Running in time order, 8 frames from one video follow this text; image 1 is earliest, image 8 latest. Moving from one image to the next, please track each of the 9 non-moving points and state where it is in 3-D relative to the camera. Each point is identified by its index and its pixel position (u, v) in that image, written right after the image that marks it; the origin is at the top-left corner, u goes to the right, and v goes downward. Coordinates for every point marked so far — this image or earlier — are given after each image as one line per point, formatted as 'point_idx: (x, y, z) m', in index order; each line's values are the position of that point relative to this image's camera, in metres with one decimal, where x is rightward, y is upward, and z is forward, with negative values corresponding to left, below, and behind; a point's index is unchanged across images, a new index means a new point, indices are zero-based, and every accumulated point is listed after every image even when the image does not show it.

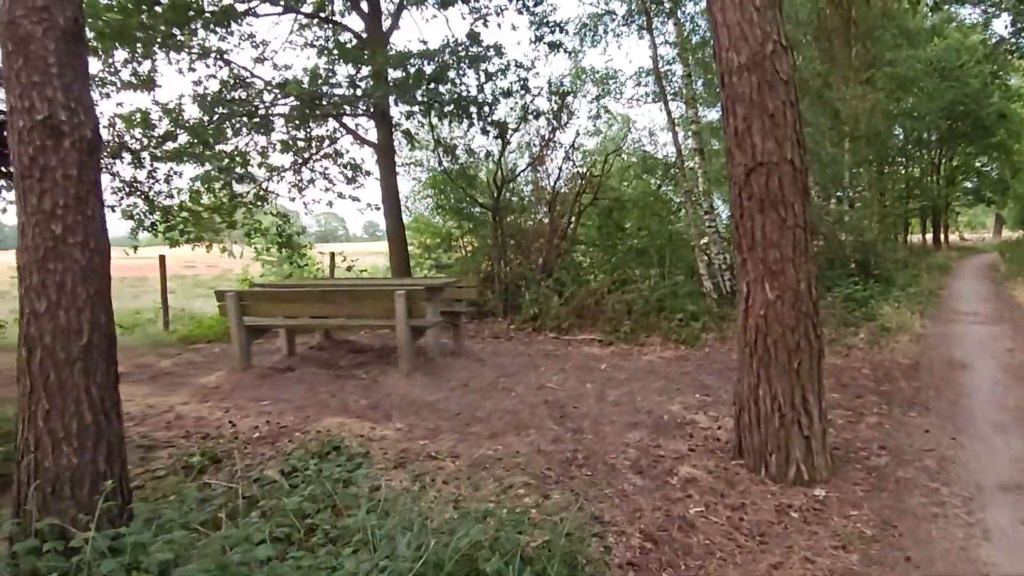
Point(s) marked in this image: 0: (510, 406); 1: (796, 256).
0: (0.0, -0.8, +4.9) m
1: (+1.4, +0.2, +3.6) m
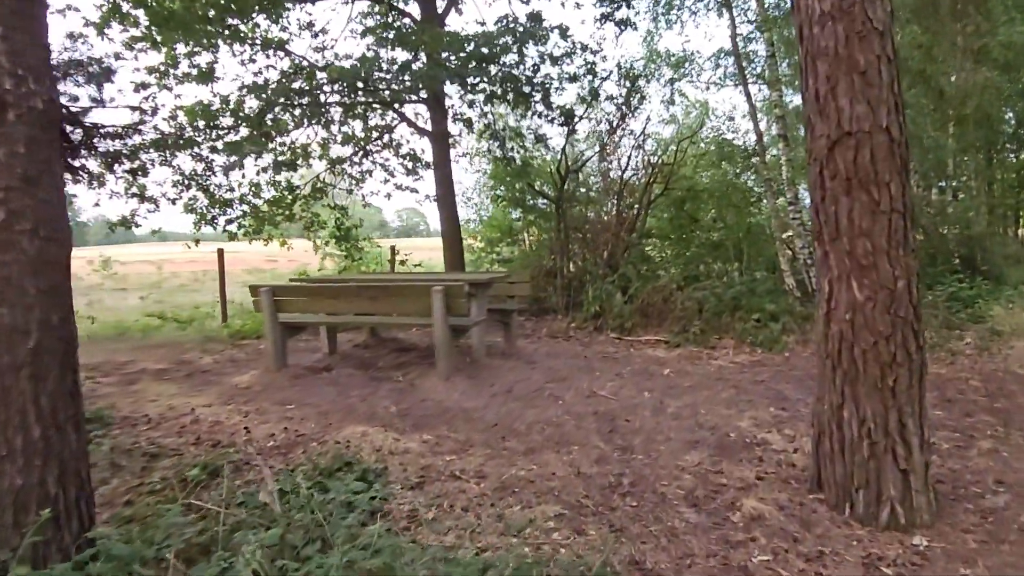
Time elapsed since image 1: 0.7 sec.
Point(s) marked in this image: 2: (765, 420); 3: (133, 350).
0: (+0.2, -0.8, +4.4) m
1: (+1.5, +0.2, +2.9) m
2: (+1.5, -0.8, +4.4) m
3: (-3.6, -0.6, +6.9) m
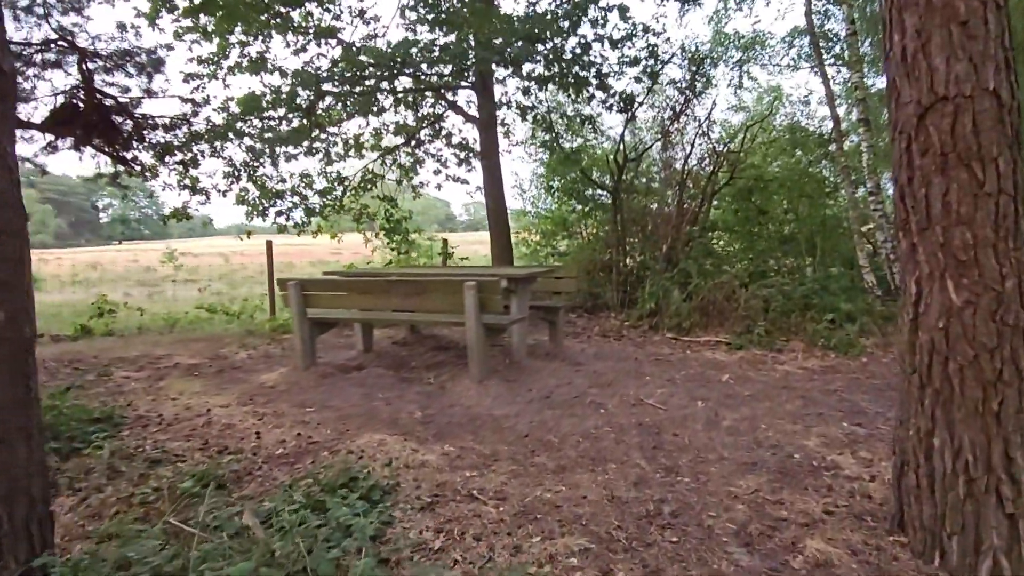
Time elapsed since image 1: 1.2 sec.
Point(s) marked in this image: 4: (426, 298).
0: (+0.4, -0.8, +4.0) m
1: (+1.6, +0.2, +2.3) m
2: (+1.7, -0.8, +3.8) m
3: (-3.1, -0.5, +6.8) m
4: (-0.6, -0.1, +4.8) m
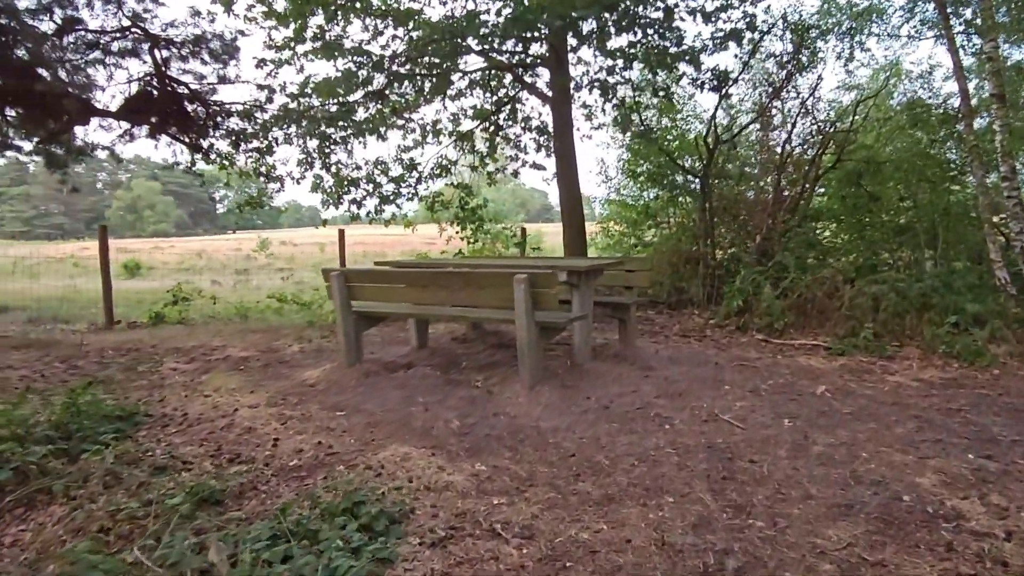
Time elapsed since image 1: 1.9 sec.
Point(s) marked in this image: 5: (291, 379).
0: (+0.6, -0.7, +3.4) m
1: (+1.6, +0.1, +1.6) m
2: (+1.9, -0.8, +3.1) m
3: (-2.5, -0.4, +6.6) m
4: (-0.2, 0.0, +4.4) m
5: (-1.5, -0.6, +4.8) m
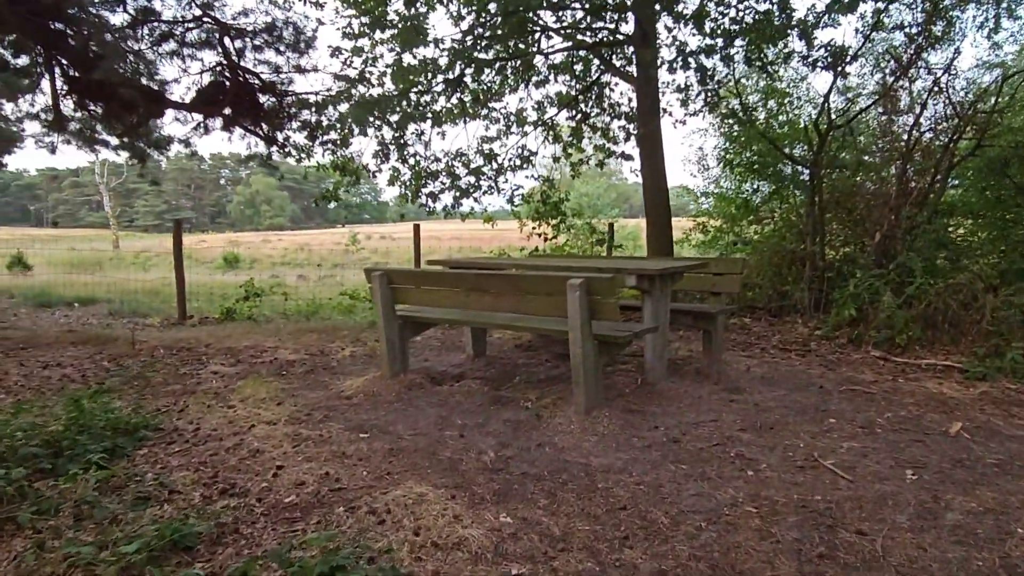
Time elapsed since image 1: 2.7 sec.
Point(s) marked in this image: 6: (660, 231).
0: (+0.8, -0.8, +2.6) m
1: (+1.5, +0.1, +0.8) m
2: (+1.9, -0.9, +2.2) m
3: (-1.9, -0.4, +6.3) m
4: (+0.1, 0.0, +3.7) m
5: (-1.1, -0.6, +4.4) m
6: (+1.4, +0.5, +6.7) m
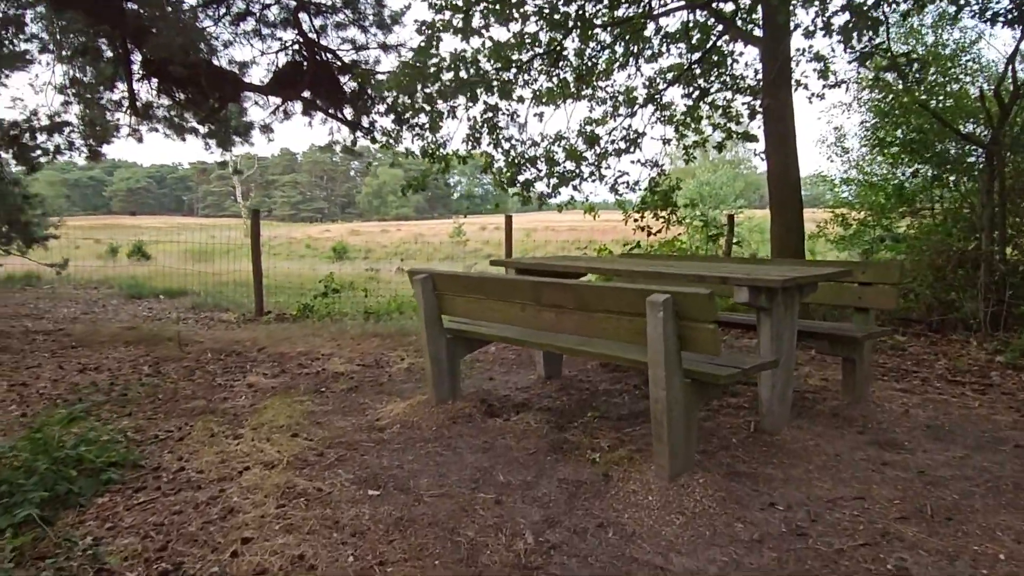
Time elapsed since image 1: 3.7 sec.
0: (+0.8, -0.9, +1.6) m
1: (+1.2, 0.0, -0.3) m
2: (+1.9, -1.0, +1.0) m
3: (-1.2, -0.4, +5.7) m
4: (+0.3, -0.1, +2.8) m
5: (-0.7, -0.6, +3.7) m
6: (+2.1, +0.5, +5.5) m
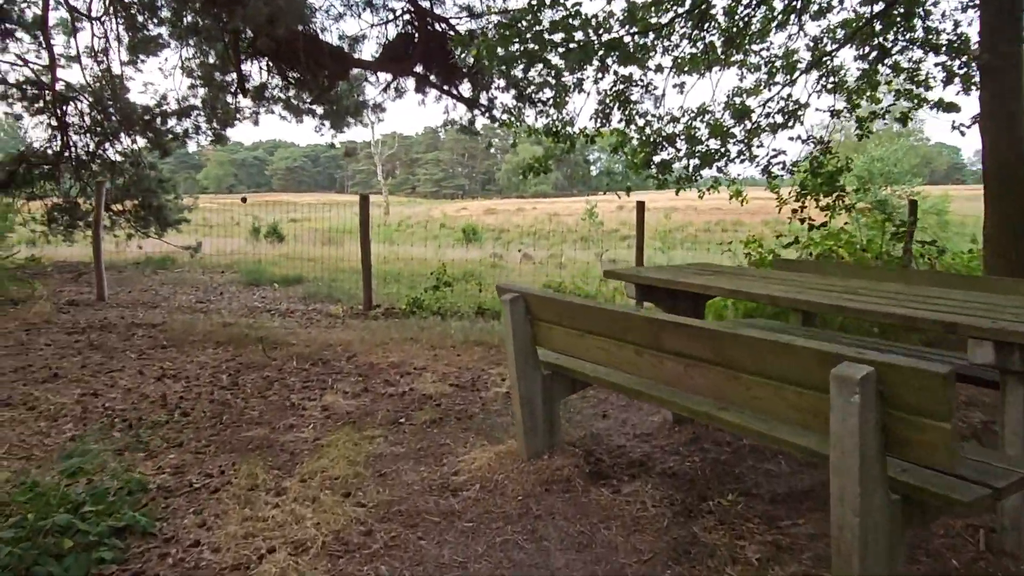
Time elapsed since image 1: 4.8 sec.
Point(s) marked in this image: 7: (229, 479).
0: (+0.9, -1.0, +0.7) m
1: (+0.9, -0.3, -1.4) m
2: (+1.8, -1.2, -0.2) m
3: (-0.4, -0.4, +5.0) m
4: (+0.6, -0.2, +1.9) m
5: (-0.3, -0.7, +2.9) m
6: (+2.8, +0.4, +4.2) m
7: (-1.1, -0.7, +2.8) m
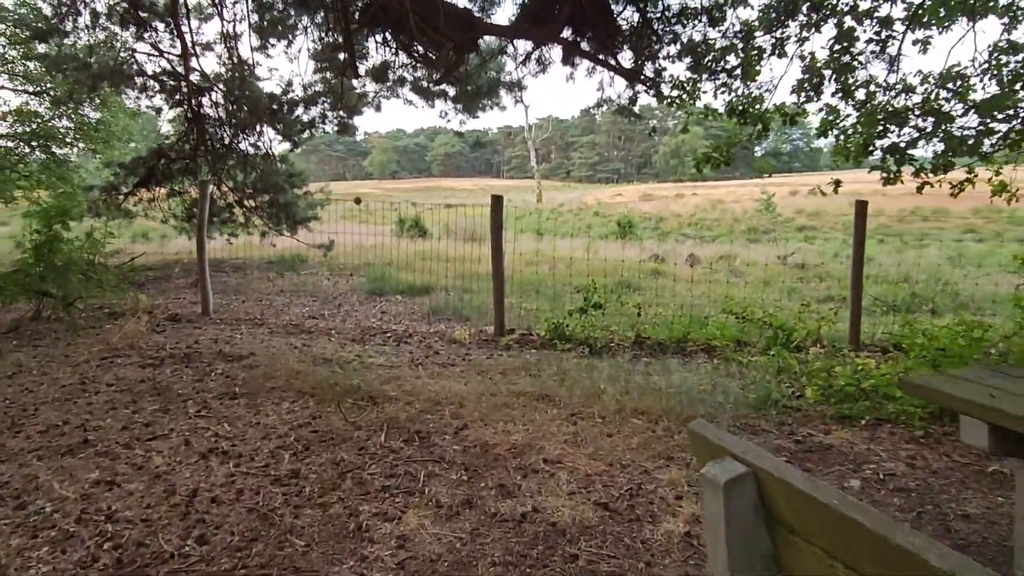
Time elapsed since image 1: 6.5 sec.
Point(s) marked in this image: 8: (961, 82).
0: (+0.8, -1.4, -0.9) m
1: (+0.4, -0.7, -2.9) m
2: (+1.5, -1.5, -1.9) m
3: (+0.5, -0.6, +3.6) m
4: (+0.8, -0.5, +0.3) m
5: (+0.1, -1.0, +1.5) m
6: (+3.5, +0.1, +2.1) m
7: (-0.7, -1.0, +1.6) m
8: (+3.3, +1.5, +5.3) m
